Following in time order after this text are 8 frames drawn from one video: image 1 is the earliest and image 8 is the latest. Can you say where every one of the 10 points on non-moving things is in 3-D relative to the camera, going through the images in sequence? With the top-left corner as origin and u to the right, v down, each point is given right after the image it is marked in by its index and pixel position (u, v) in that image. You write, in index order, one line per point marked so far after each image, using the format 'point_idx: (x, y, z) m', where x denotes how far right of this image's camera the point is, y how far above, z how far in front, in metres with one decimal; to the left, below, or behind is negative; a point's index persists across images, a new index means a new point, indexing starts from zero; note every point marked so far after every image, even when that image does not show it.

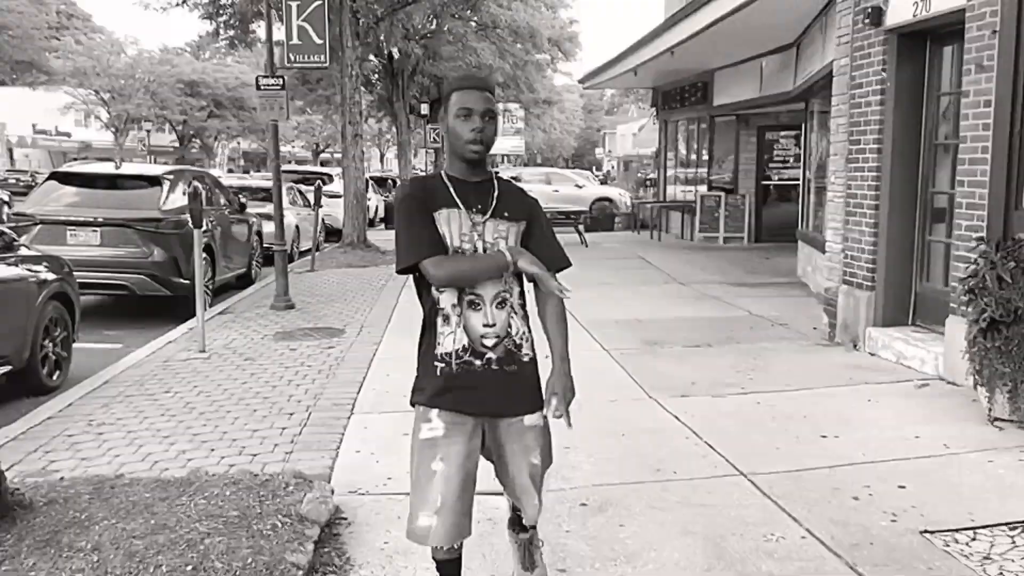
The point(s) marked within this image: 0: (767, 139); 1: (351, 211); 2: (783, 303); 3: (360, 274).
0: (+5.1, +3.0, +17.2) m
1: (-3.2, +1.5, +16.6) m
2: (+3.4, -0.2, +10.6) m
3: (-2.5, +0.2, +14.2) m
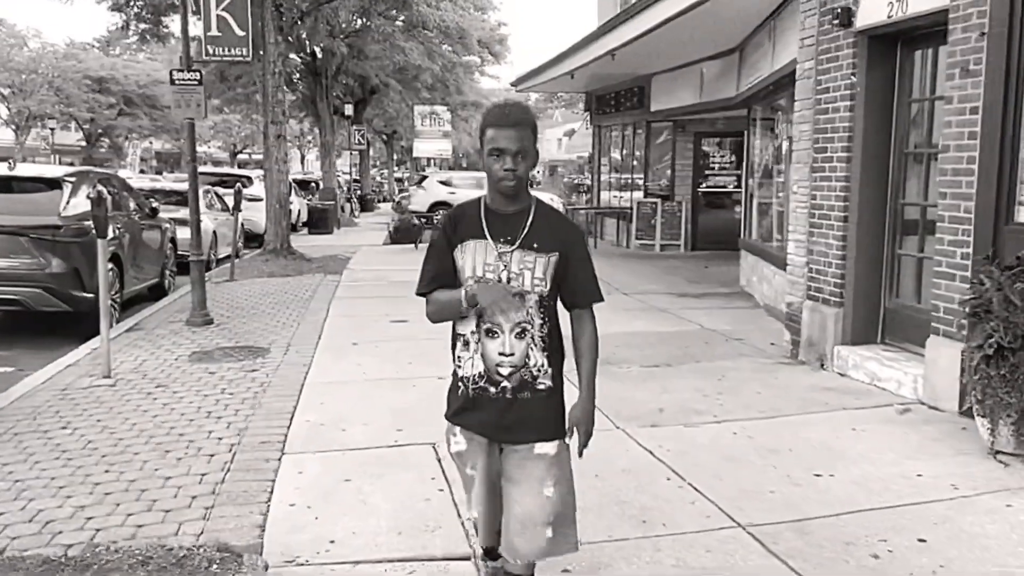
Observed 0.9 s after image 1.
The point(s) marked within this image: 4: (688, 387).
0: (+3.7, +2.8, +16.9) m
1: (-4.4, +1.3, +15.6) m
2: (+2.6, -0.3, +10.2) m
3: (-3.5, +0.1, +13.3) m
4: (+1.4, -0.8, +6.6) m
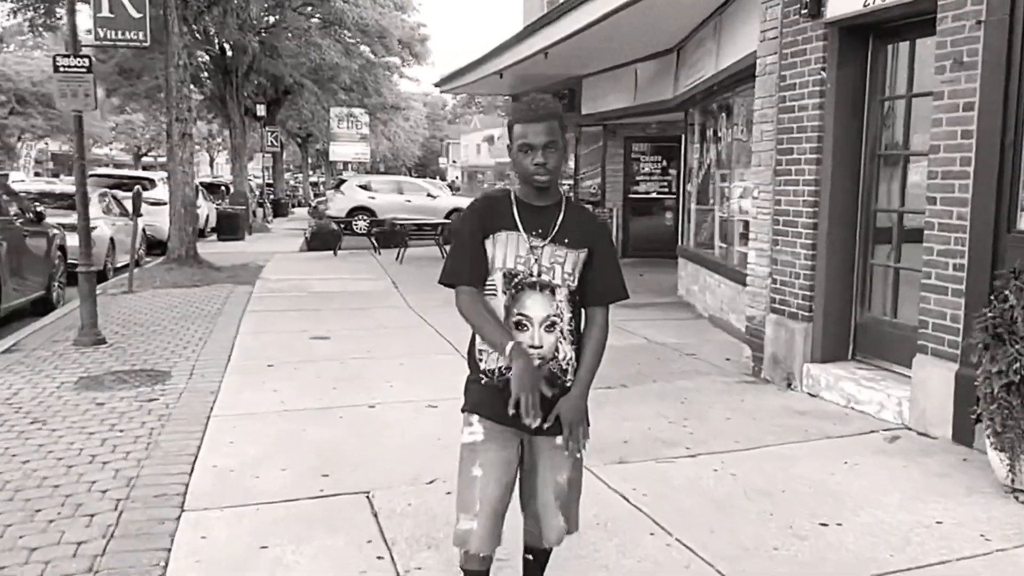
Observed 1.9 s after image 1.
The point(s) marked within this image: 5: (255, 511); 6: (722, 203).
0: (+2.3, +2.6, +16.5) m
1: (-5.7, +1.1, +14.4) m
2: (+1.9, -0.4, +9.6) m
3: (-4.6, -0.1, +12.1) m
4: (+1.0, -0.9, +6.0) m
5: (-1.3, -1.1, +4.2) m
6: (+2.6, +1.1, +10.6) m
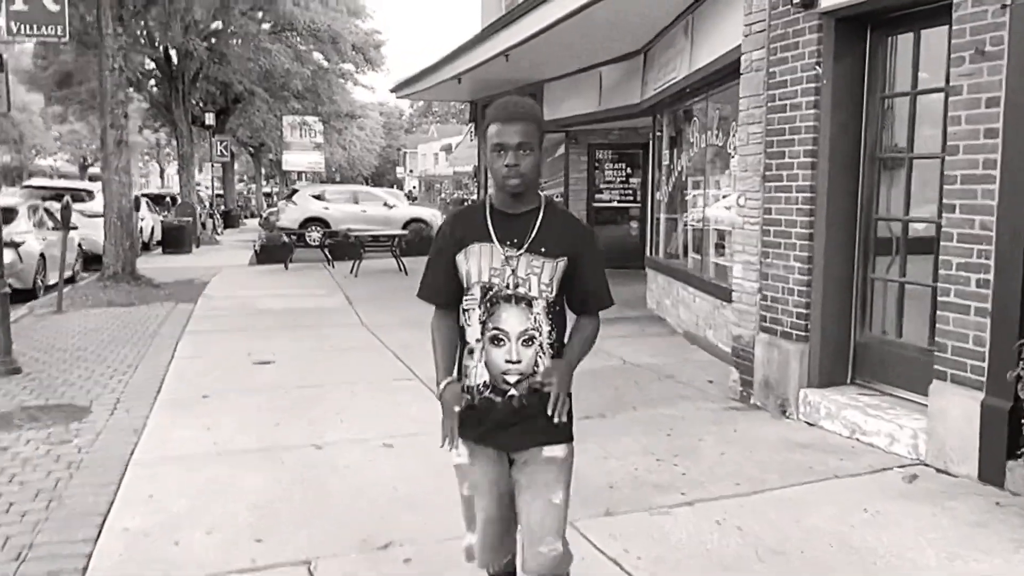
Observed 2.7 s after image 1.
0: (+1.6, +2.4, +15.9) m
1: (-6.3, +0.8, +13.4) m
2: (+1.5, -0.6, +9.0) m
3: (-5.1, -0.4, +11.2) m
4: (+0.8, -1.0, +5.3) m
5: (-1.4, -1.2, +3.5) m
6: (+2.2, +0.9, +10.1) m
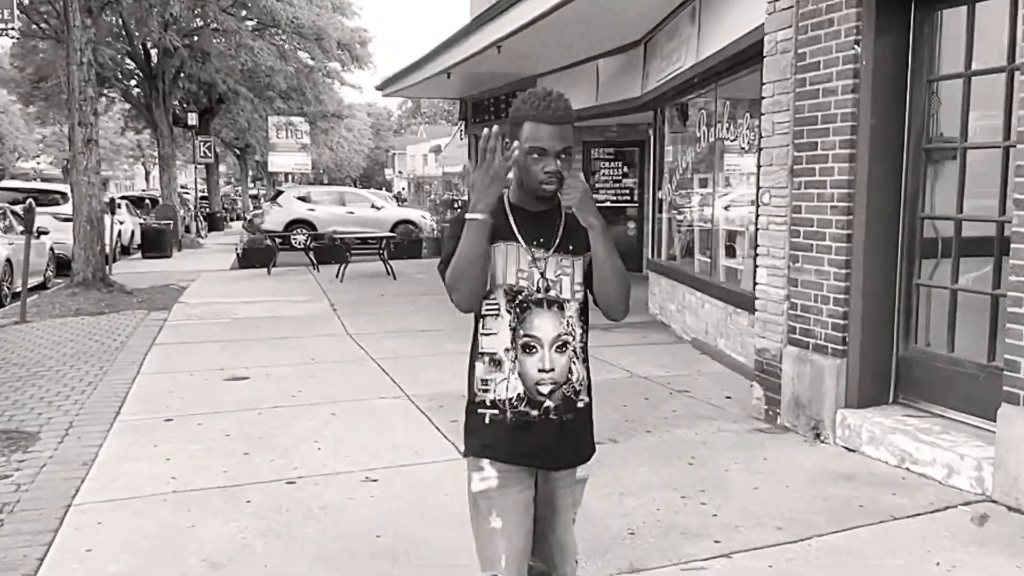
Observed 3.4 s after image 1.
0: (+1.4, +2.4, +15.2) m
1: (-6.4, +0.7, +12.7) m
2: (+1.5, -0.7, +8.4) m
3: (-5.1, -0.5, +10.5) m
4: (+0.8, -1.0, +4.6) m
5: (-1.4, -1.3, +2.8) m
6: (+2.1, +0.9, +9.4) m
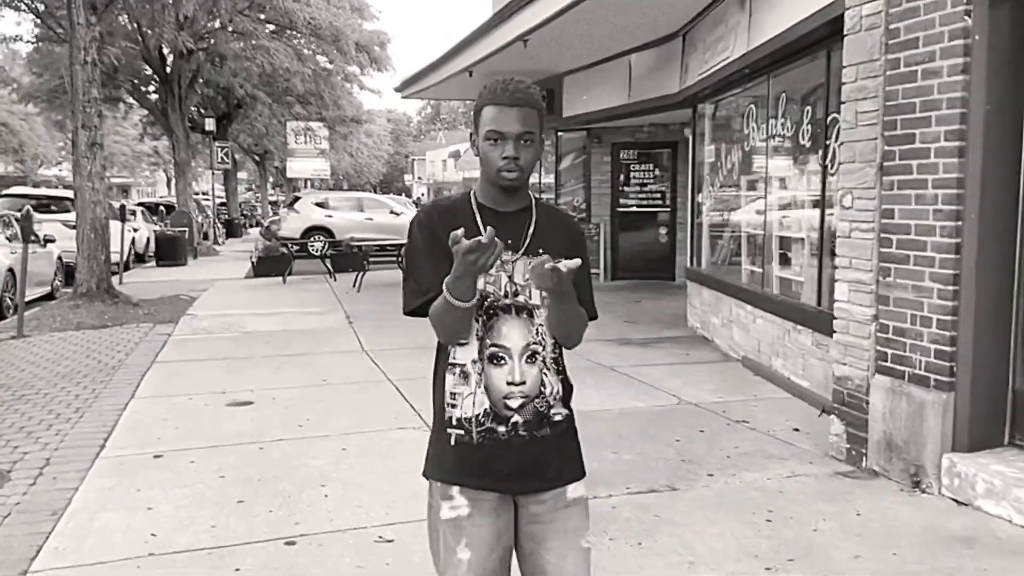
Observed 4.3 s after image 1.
0: (+1.9, +2.2, +14.4) m
1: (-6.0, +0.6, +12.0) m
2: (+1.7, -0.8, +7.5) m
3: (-4.8, -0.6, +9.8) m
4: (+1.0, -1.1, +3.8) m
5: (-1.2, -1.4, +2.0) m
6: (+2.4, +0.7, +8.6) m
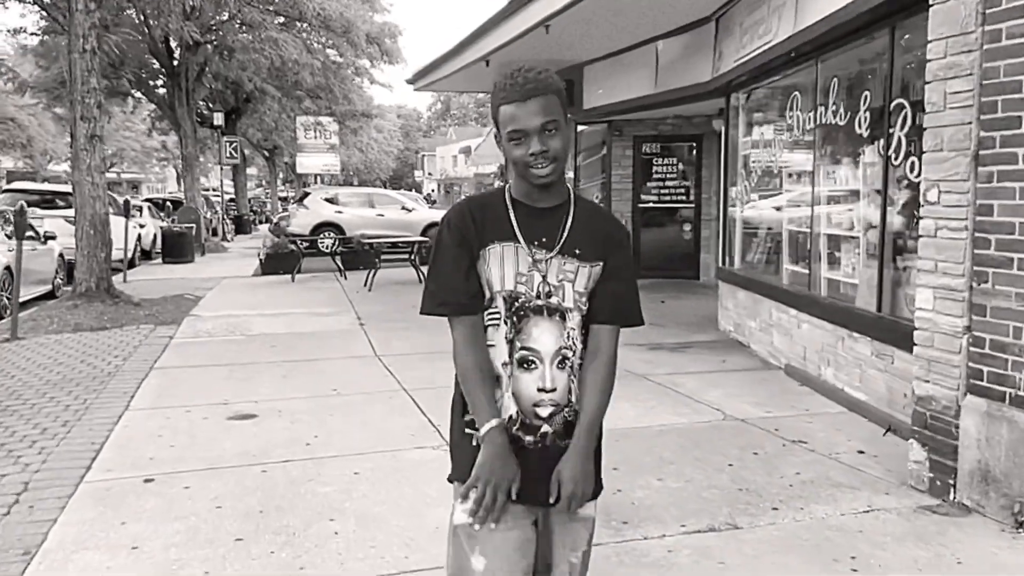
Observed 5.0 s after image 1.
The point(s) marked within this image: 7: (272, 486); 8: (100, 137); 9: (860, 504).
0: (+2.1, +2.2, +13.8) m
1: (-5.7, +0.6, +11.5) m
2: (+1.9, -0.8, +6.9) m
3: (-4.6, -0.6, +9.3) m
4: (+1.1, -1.2, +3.2) m
5: (-1.1, -1.4, +1.4) m
6: (+2.6, +0.7, +8.0) m
7: (-1.3, -1.1, +4.6) m
8: (-5.6, +2.0, +11.5) m
9: (+1.7, -1.1, +4.2) m
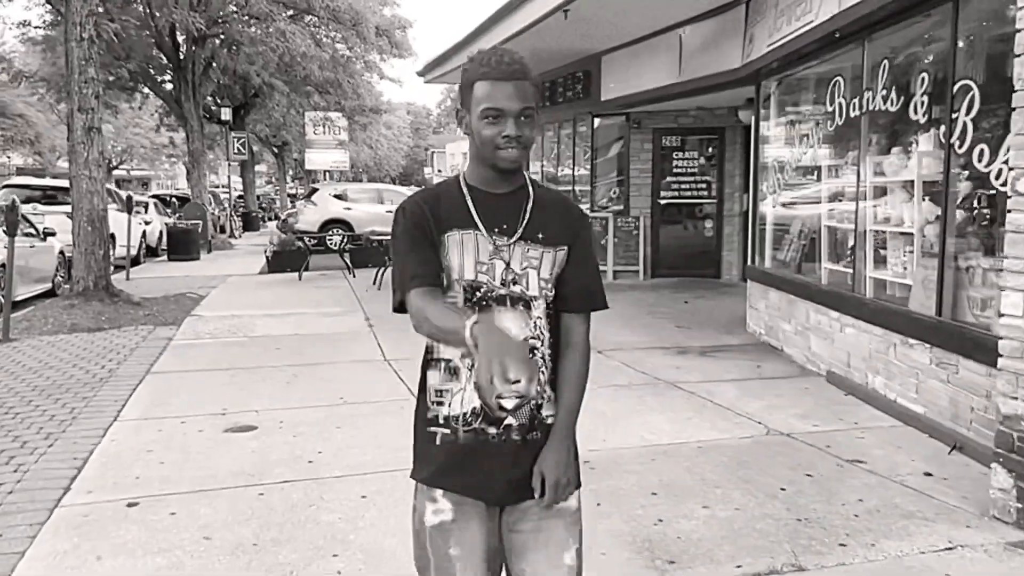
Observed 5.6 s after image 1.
0: (+2.4, +2.2, +13.3) m
1: (-5.5, +0.6, +11.0) m
2: (+2.1, -0.8, +6.4) m
3: (-4.4, -0.6, +8.8) m
4: (+1.2, -1.2, +2.7) m
5: (-1.0, -1.5, +0.9) m
6: (+2.8, +0.7, +7.4) m
7: (-1.2, -1.1, +4.1) m
8: (-5.4, +2.1, +11.1) m
9: (+1.8, -1.1, +3.7) m
